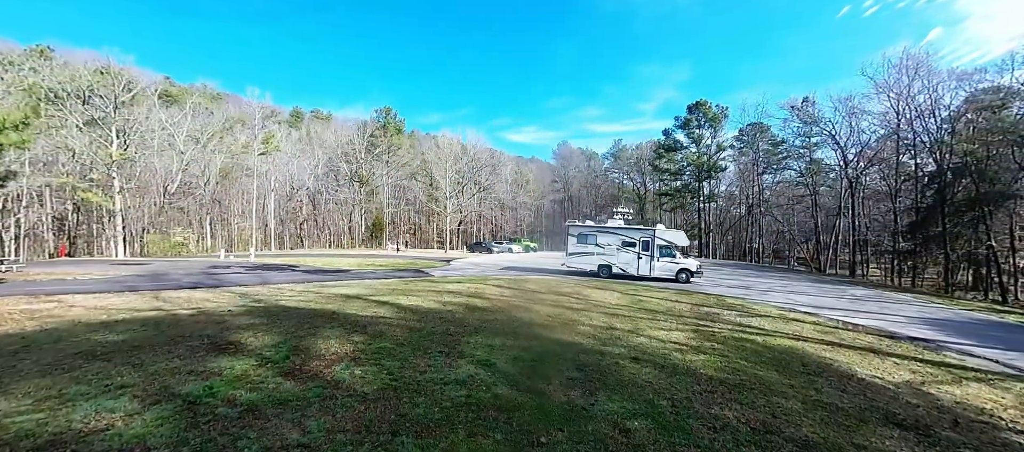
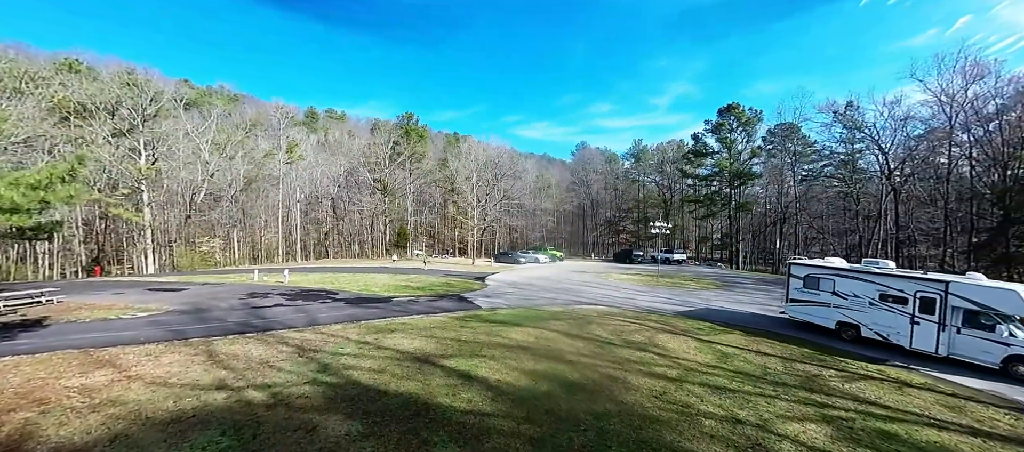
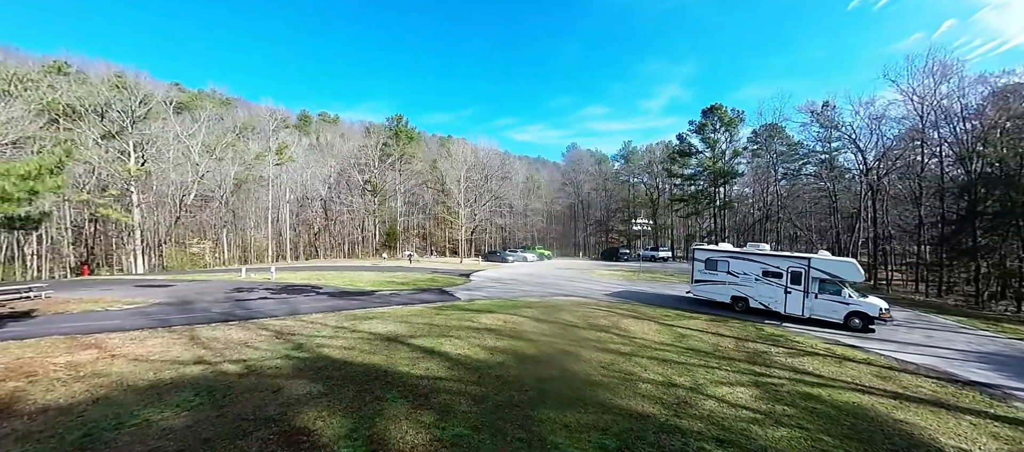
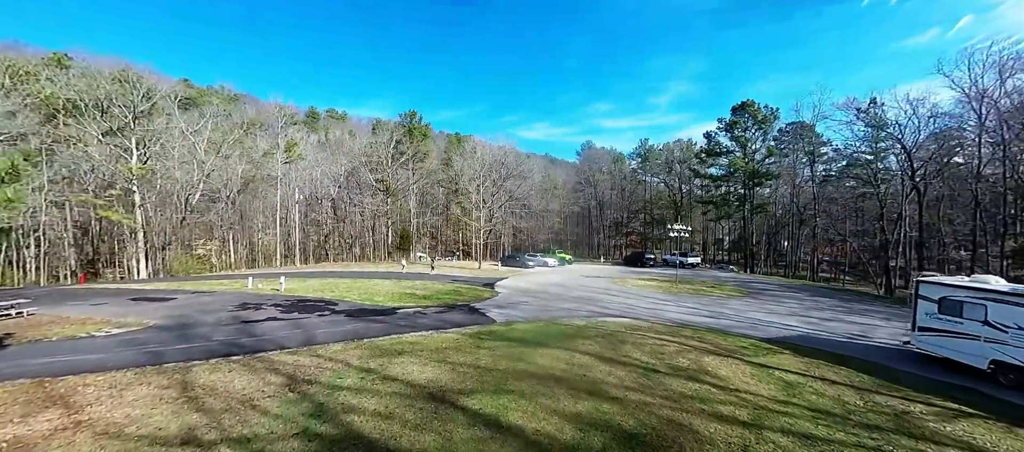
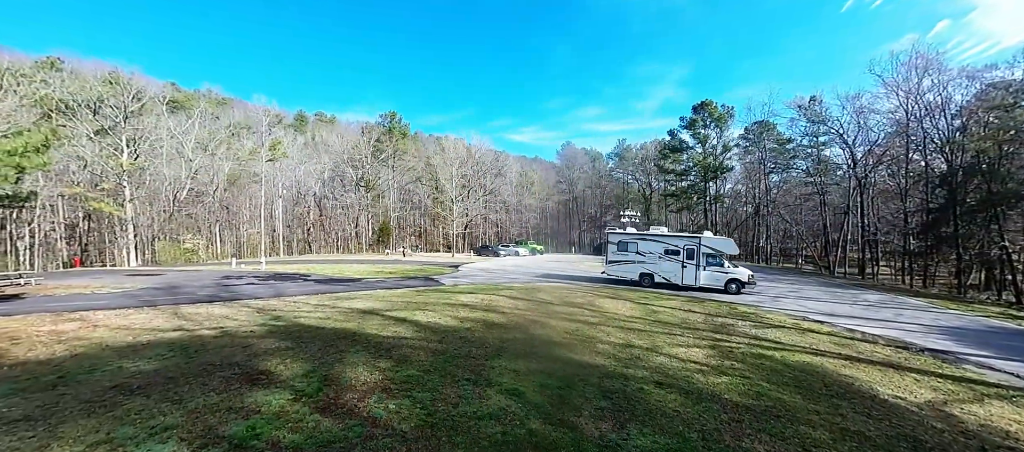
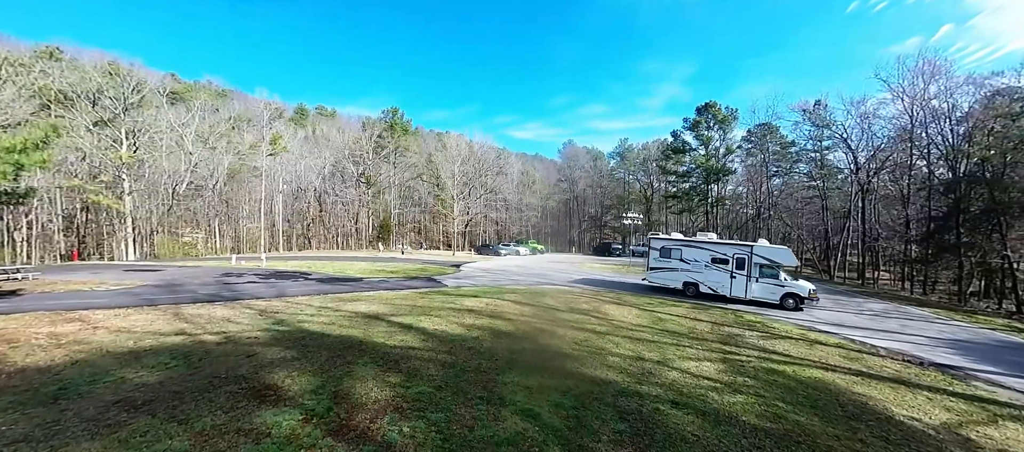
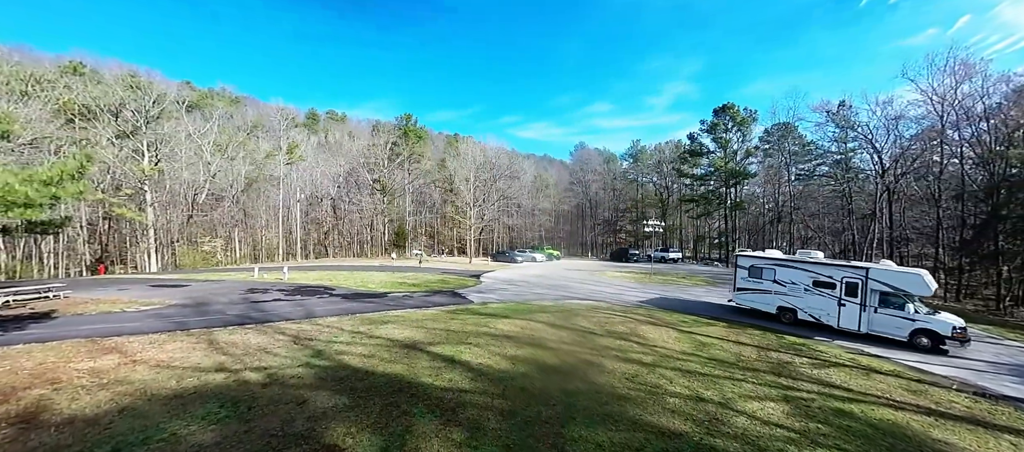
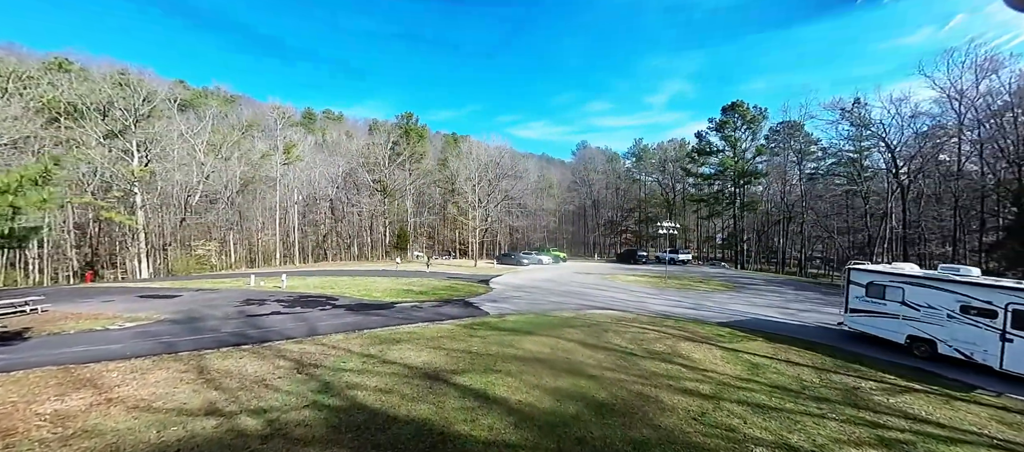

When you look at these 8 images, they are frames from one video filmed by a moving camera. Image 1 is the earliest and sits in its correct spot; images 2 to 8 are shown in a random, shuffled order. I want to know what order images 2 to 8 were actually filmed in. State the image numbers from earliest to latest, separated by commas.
5, 6, 3, 7, 2, 8, 4
